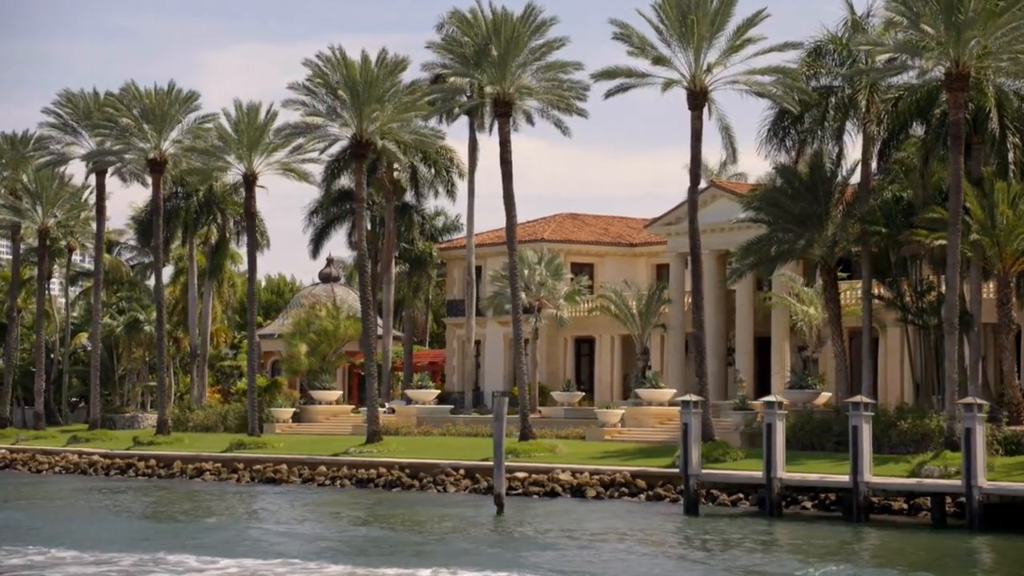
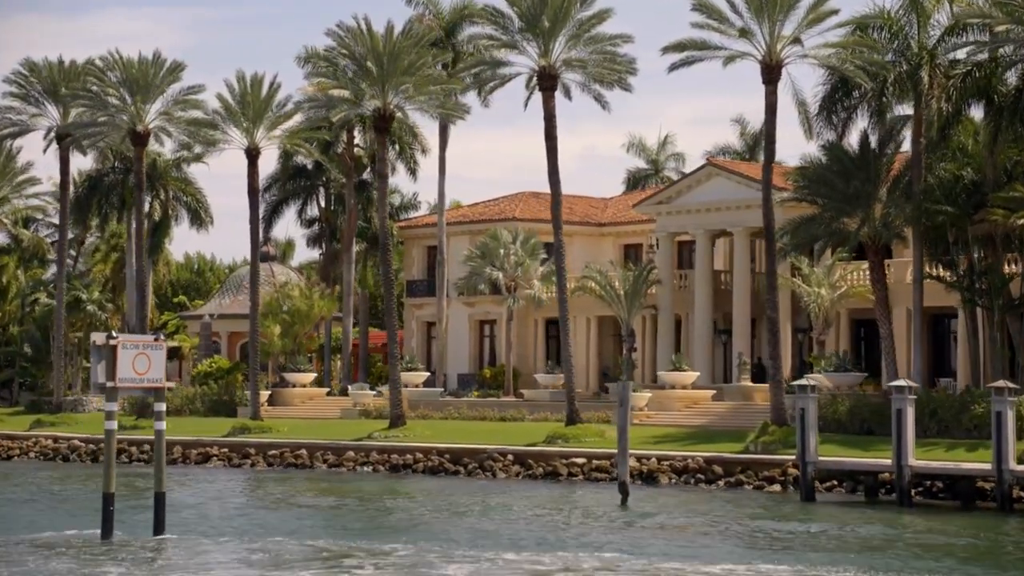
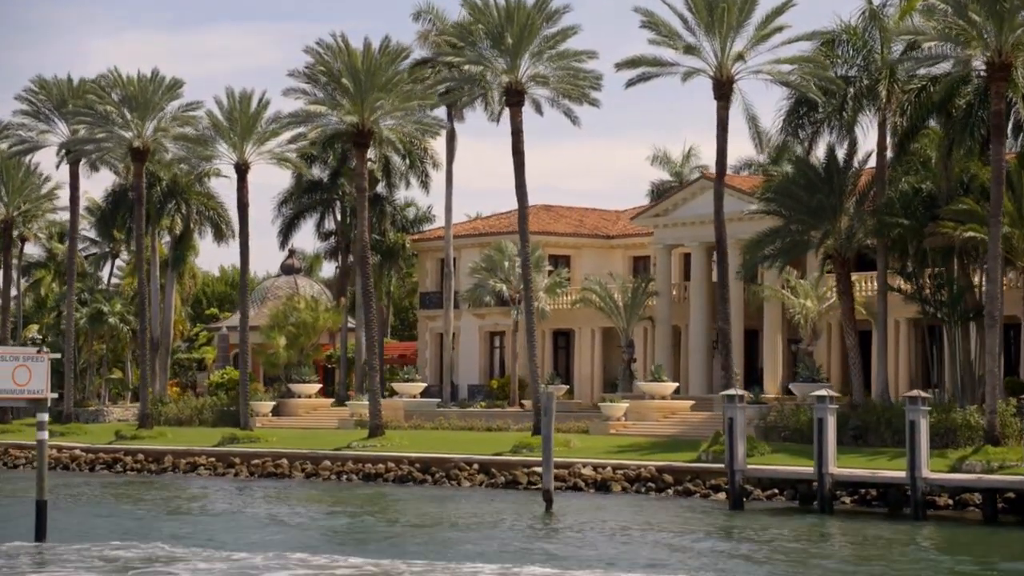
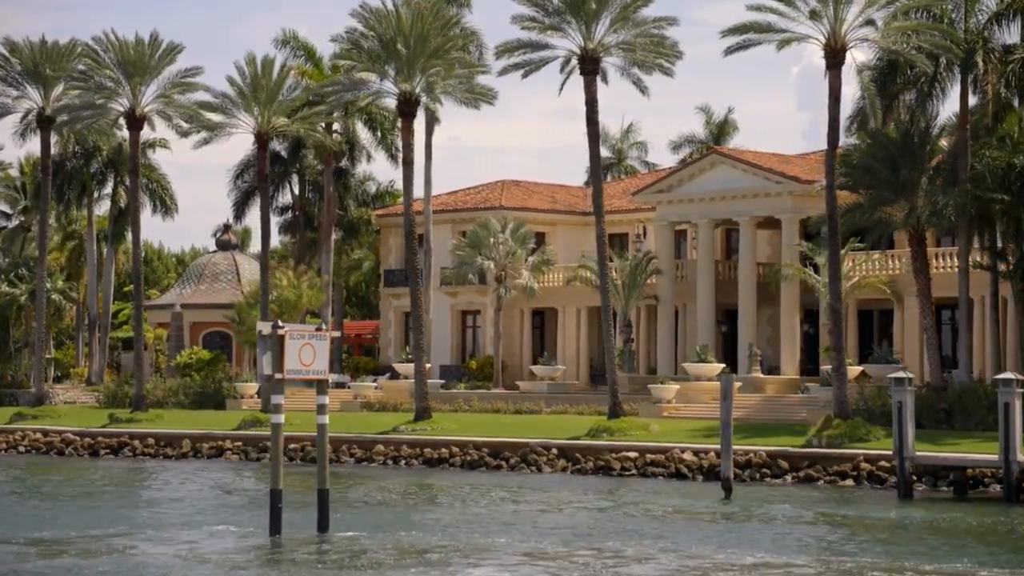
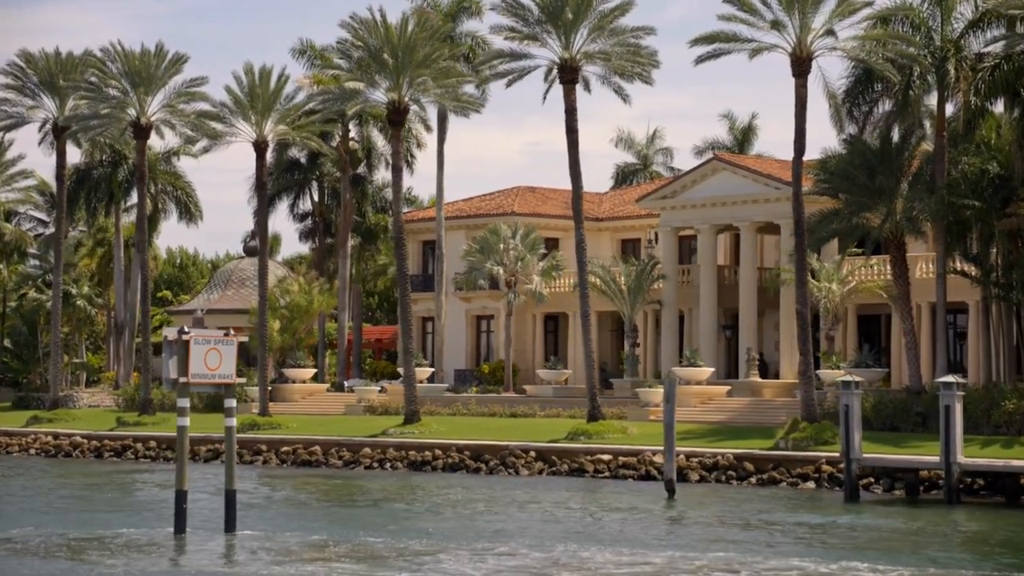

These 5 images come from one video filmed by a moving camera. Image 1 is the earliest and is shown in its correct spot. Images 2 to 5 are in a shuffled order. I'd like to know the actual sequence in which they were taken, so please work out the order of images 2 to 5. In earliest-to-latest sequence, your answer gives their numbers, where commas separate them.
3, 2, 5, 4
